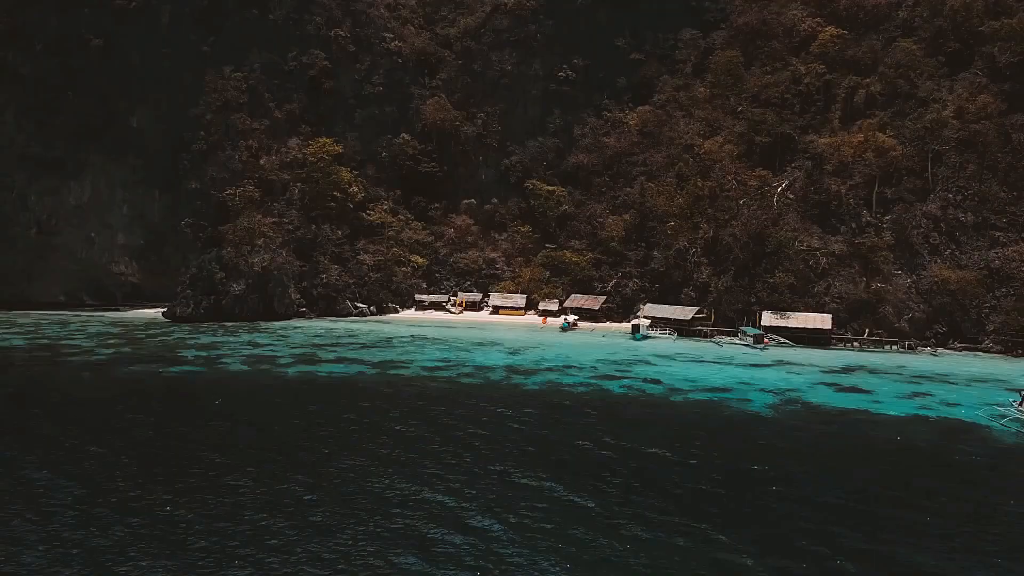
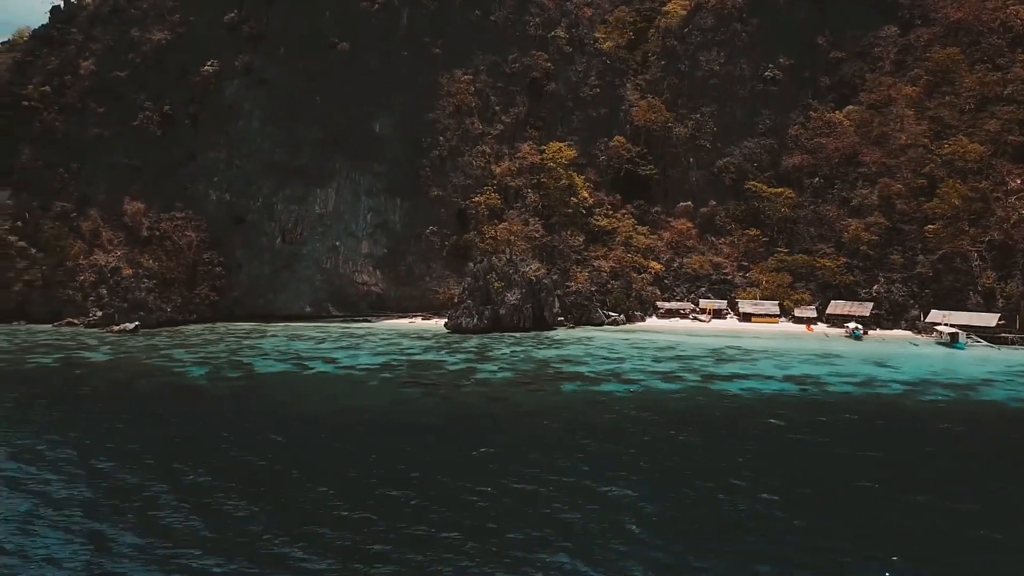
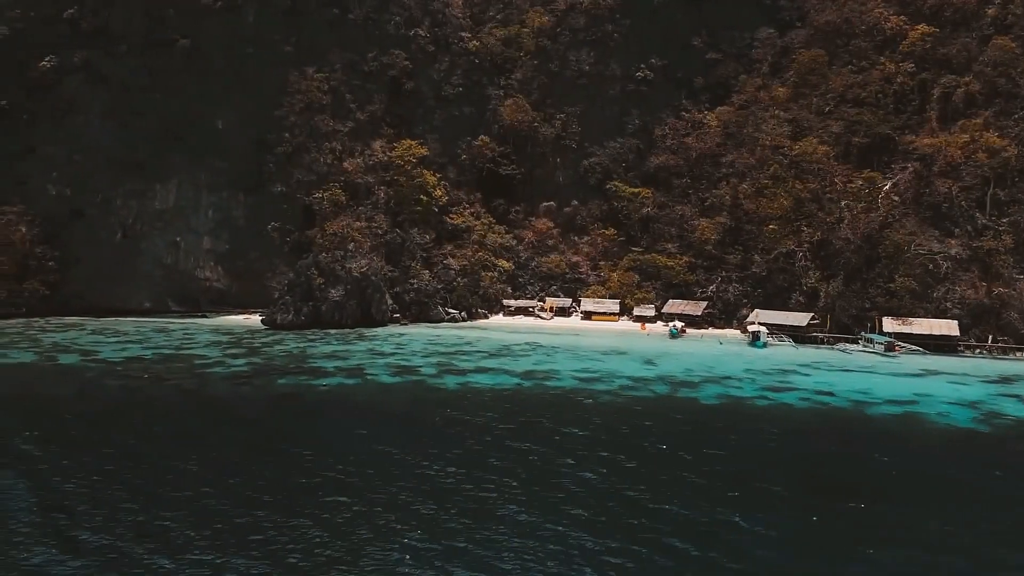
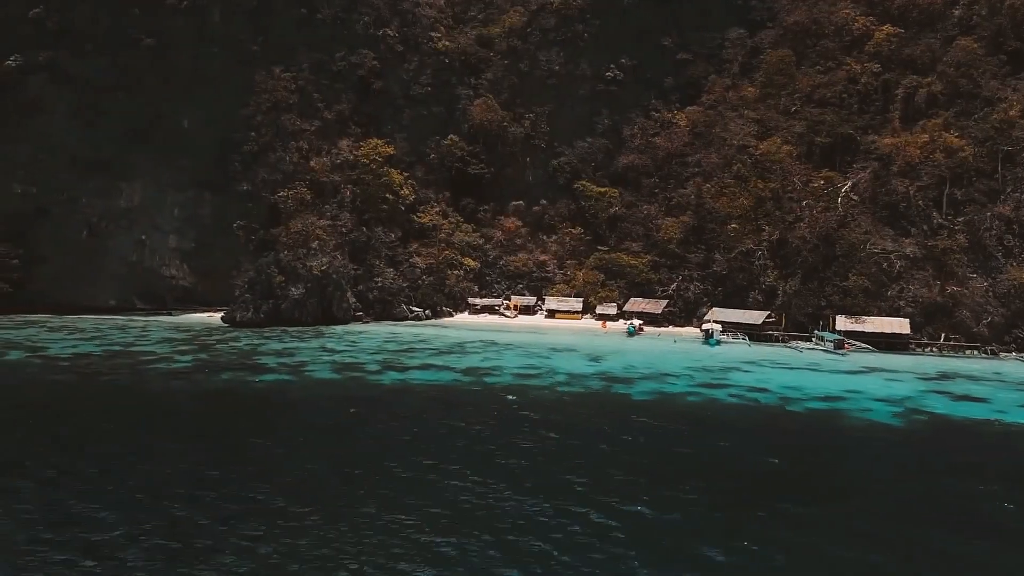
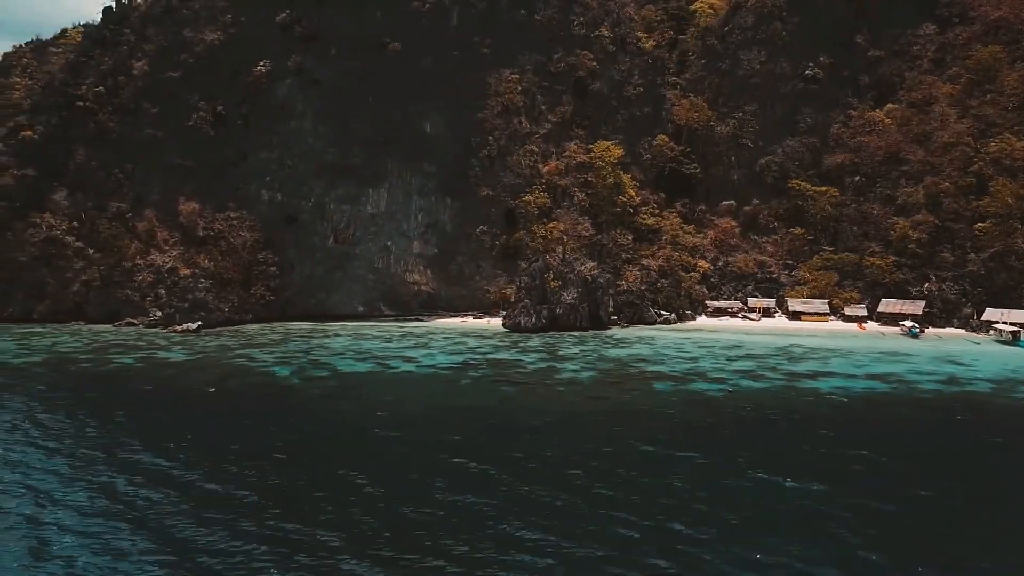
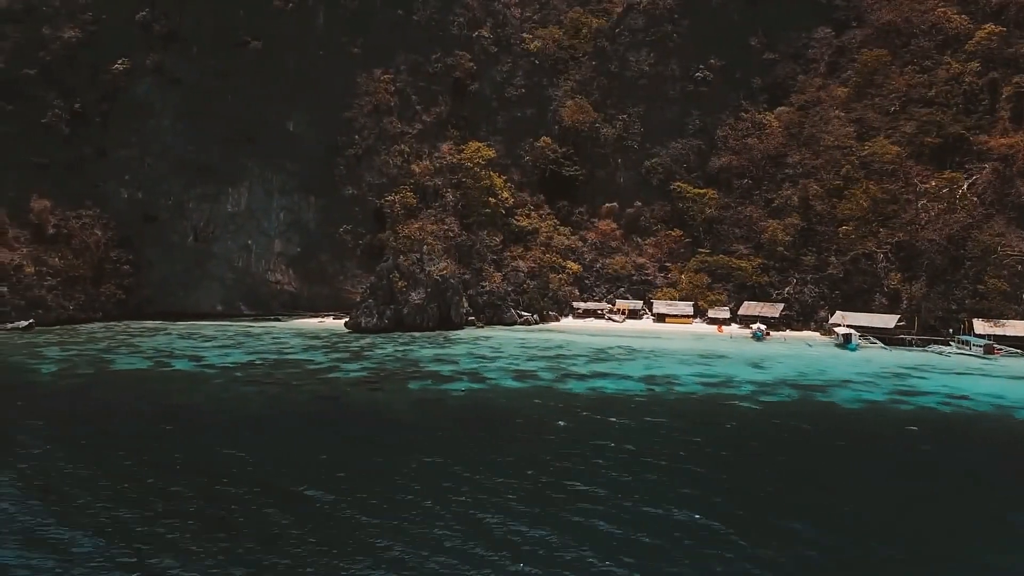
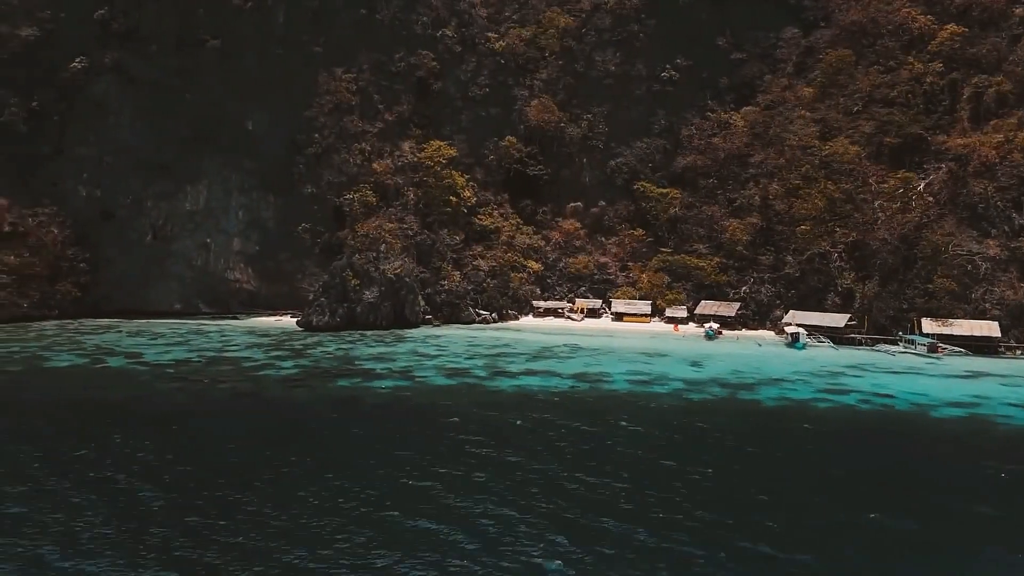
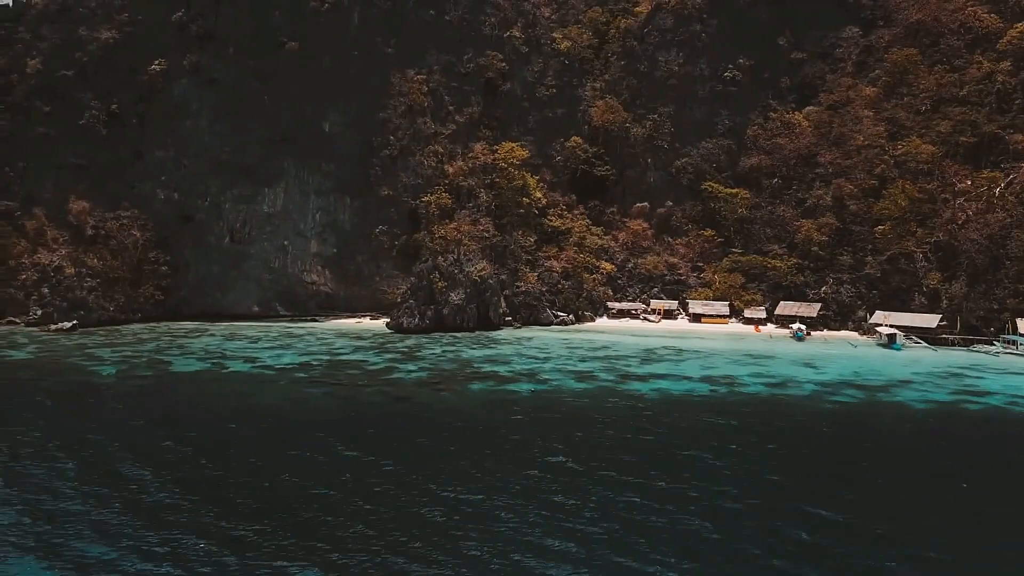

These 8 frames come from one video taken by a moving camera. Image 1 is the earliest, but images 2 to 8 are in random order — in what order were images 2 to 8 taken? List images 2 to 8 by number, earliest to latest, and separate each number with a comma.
4, 3, 7, 6, 8, 2, 5
